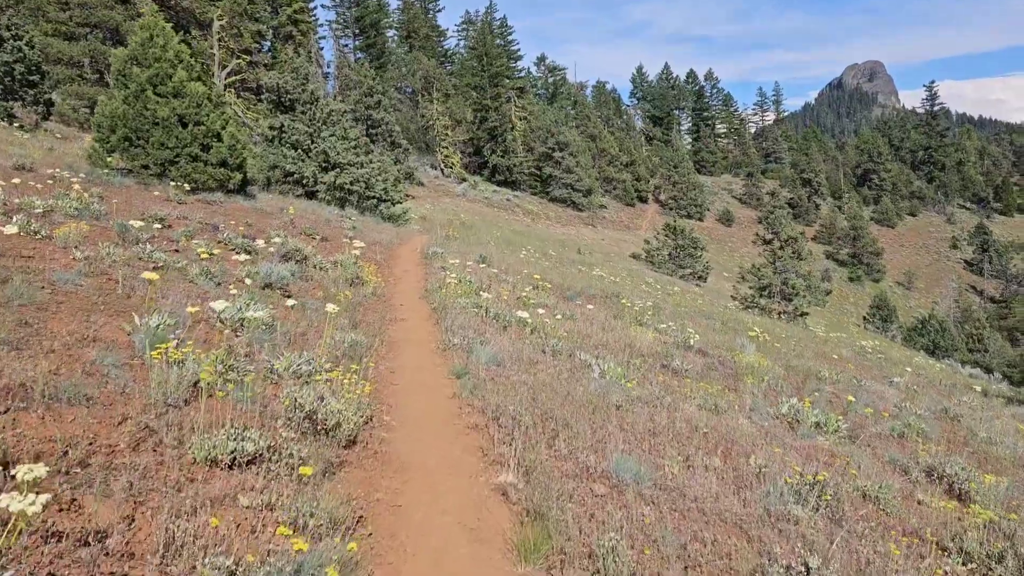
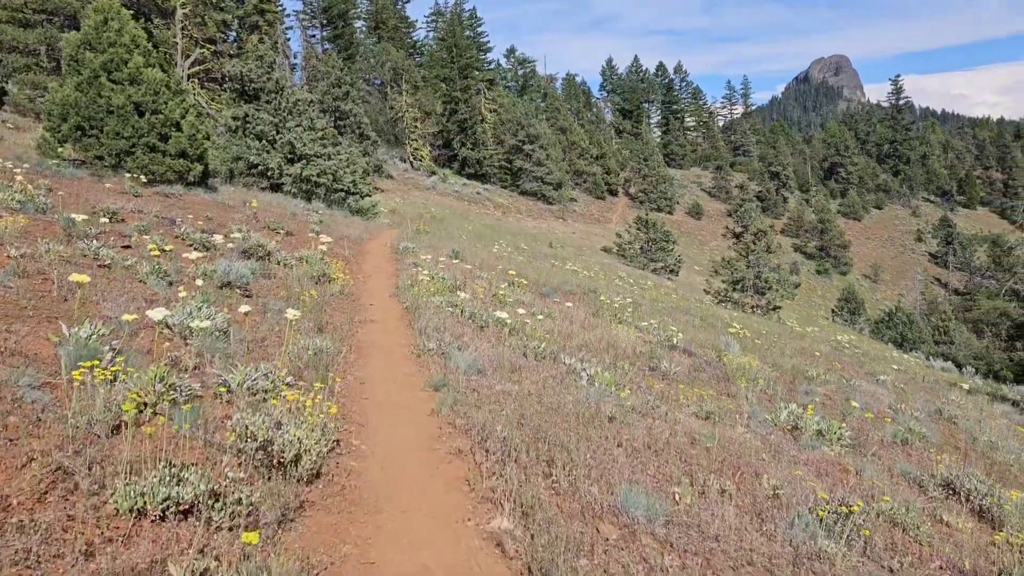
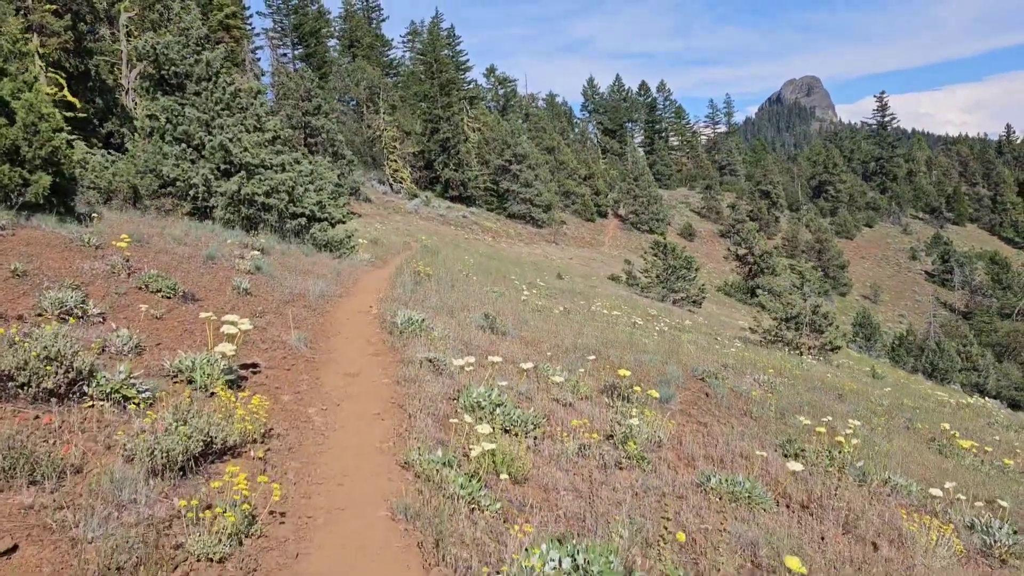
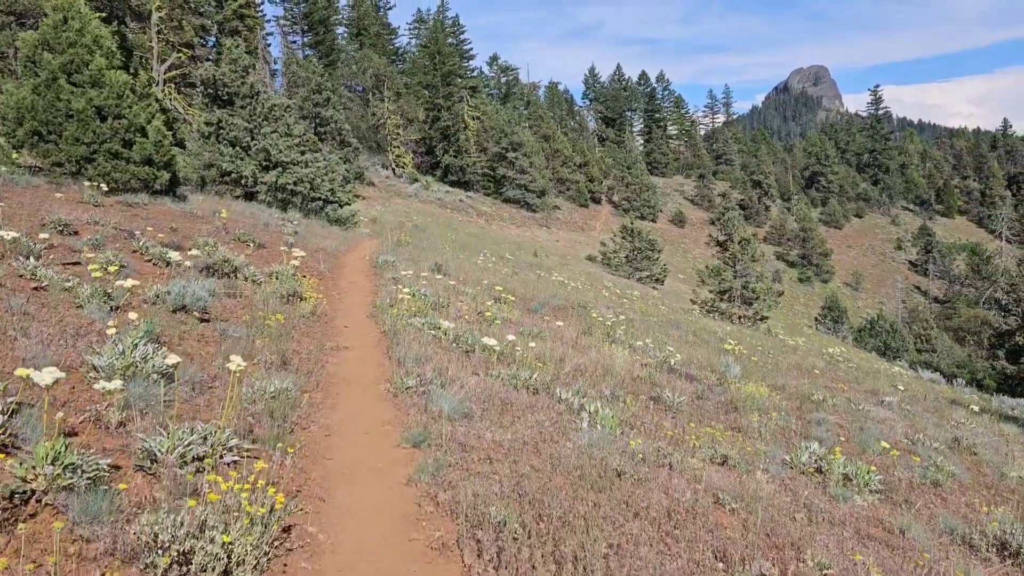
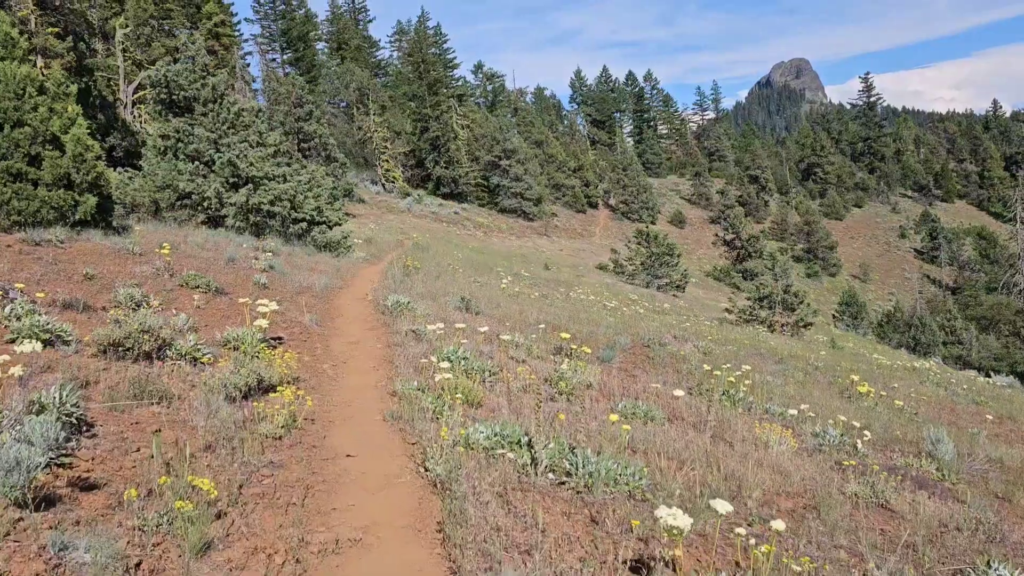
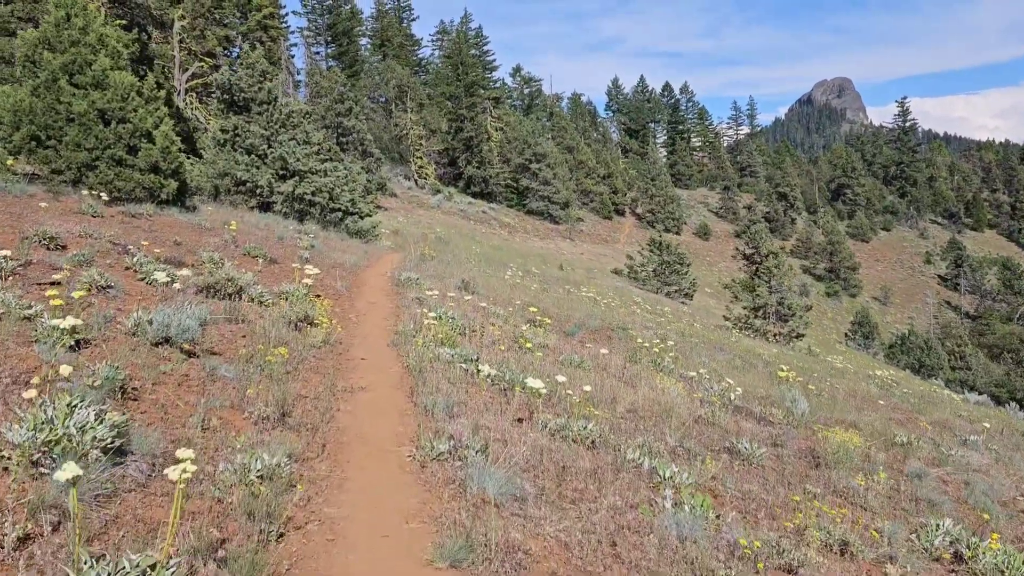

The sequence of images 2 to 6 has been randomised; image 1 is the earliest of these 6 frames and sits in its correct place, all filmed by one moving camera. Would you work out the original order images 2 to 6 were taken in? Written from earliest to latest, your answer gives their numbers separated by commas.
2, 4, 6, 5, 3
